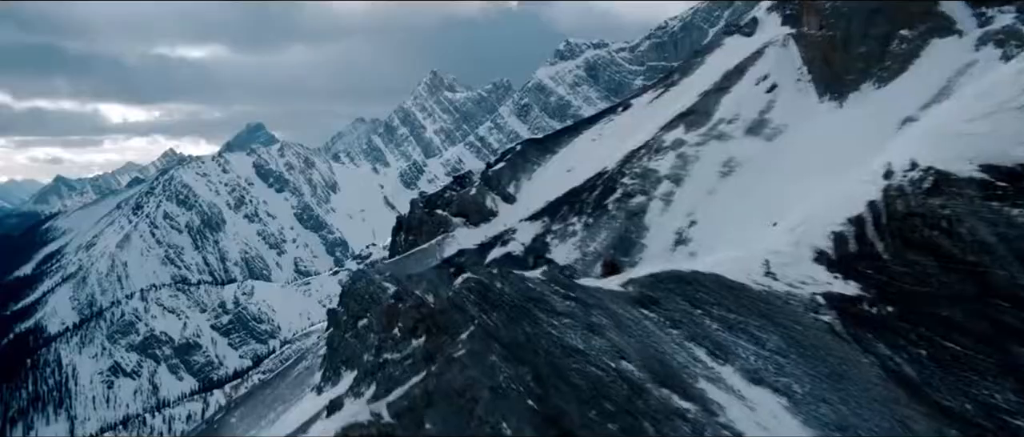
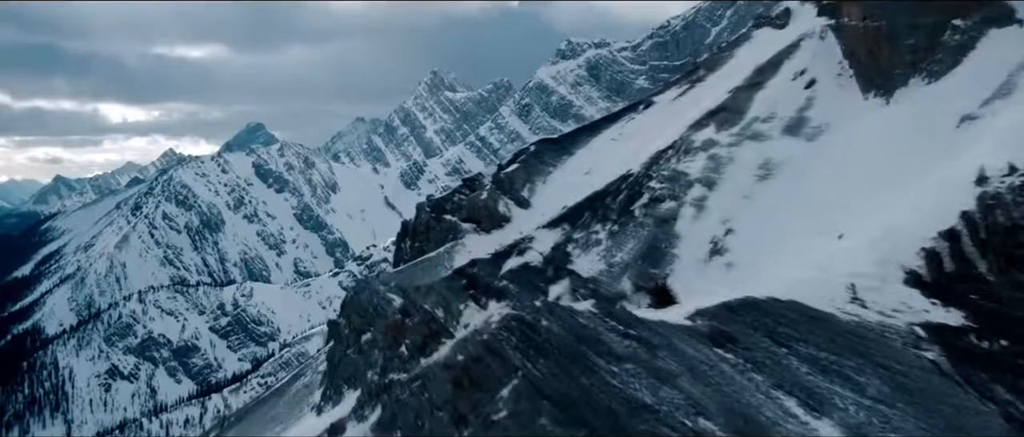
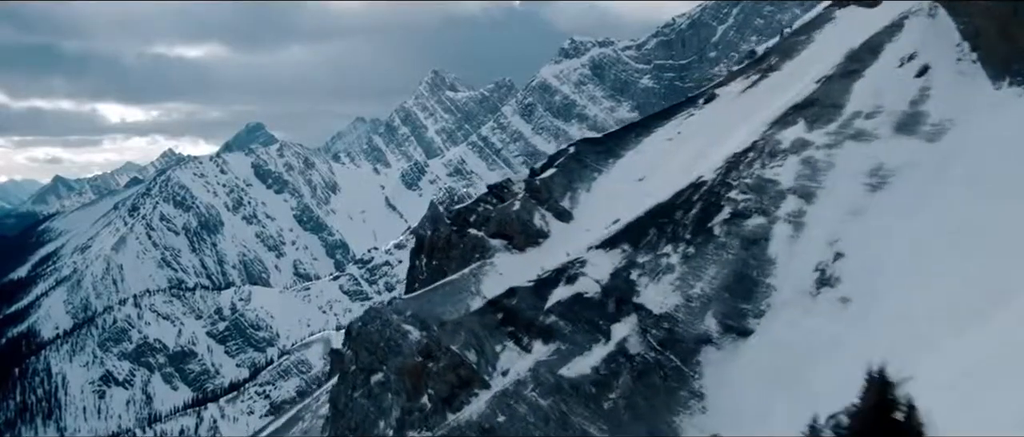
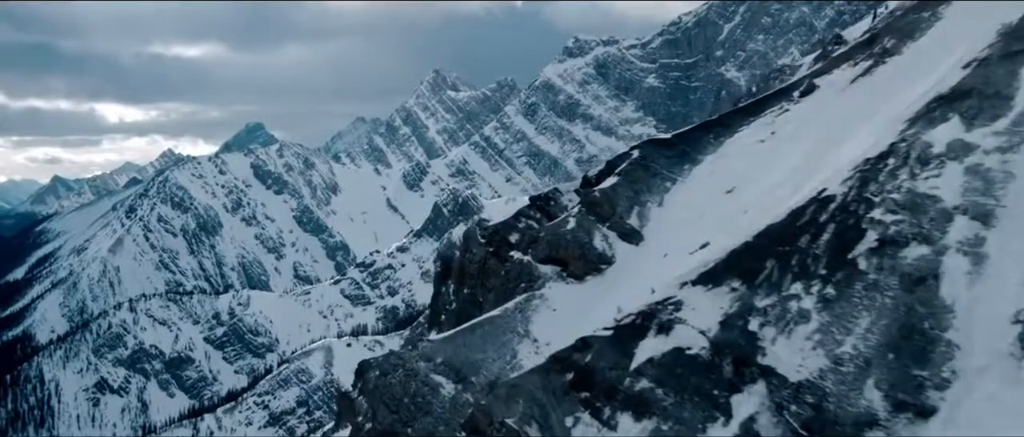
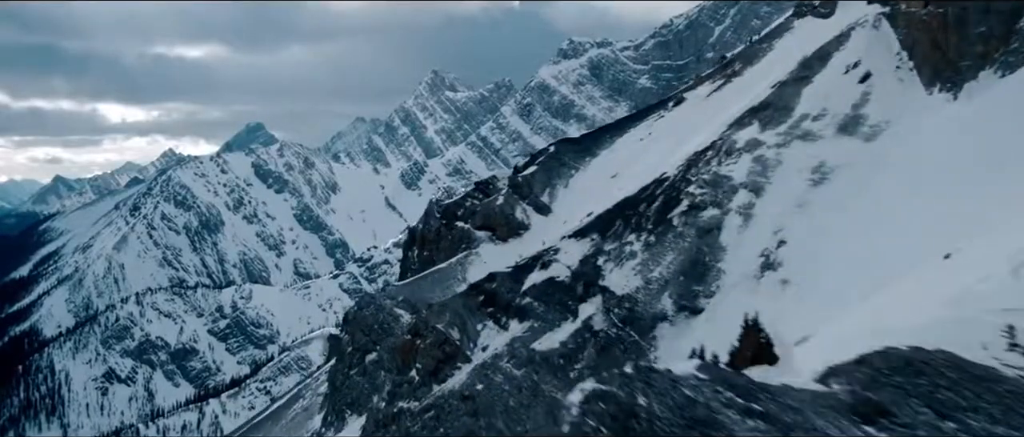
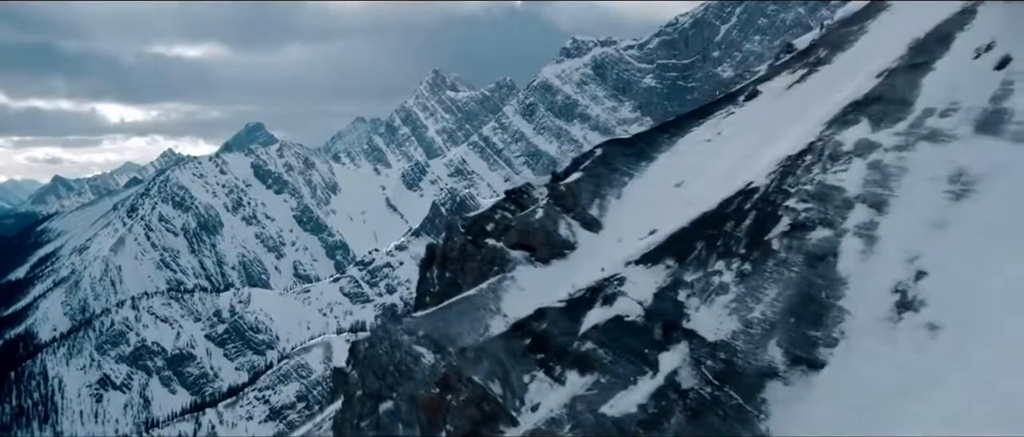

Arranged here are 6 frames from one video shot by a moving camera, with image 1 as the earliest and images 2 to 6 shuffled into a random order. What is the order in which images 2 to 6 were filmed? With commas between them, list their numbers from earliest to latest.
2, 5, 3, 6, 4
